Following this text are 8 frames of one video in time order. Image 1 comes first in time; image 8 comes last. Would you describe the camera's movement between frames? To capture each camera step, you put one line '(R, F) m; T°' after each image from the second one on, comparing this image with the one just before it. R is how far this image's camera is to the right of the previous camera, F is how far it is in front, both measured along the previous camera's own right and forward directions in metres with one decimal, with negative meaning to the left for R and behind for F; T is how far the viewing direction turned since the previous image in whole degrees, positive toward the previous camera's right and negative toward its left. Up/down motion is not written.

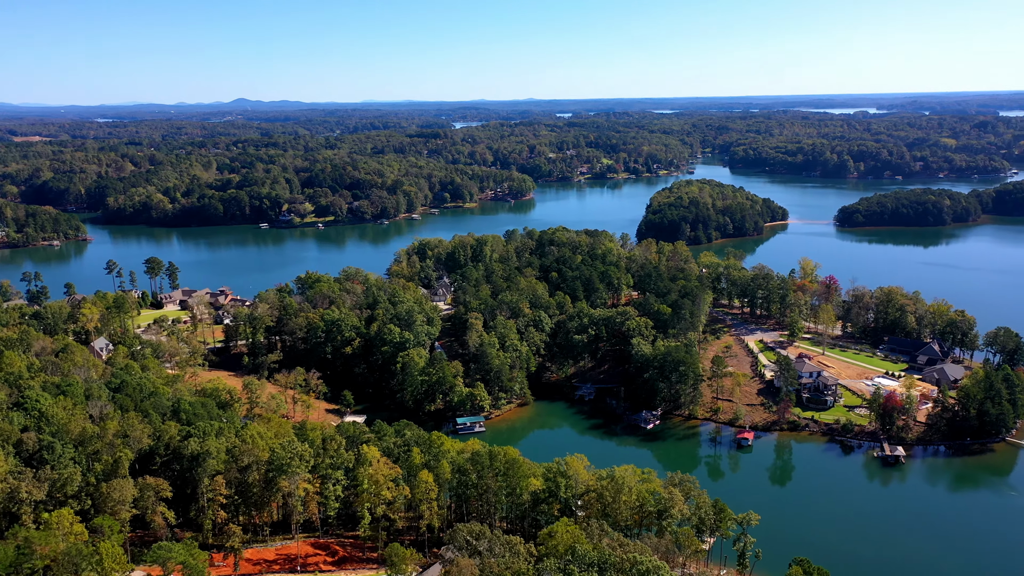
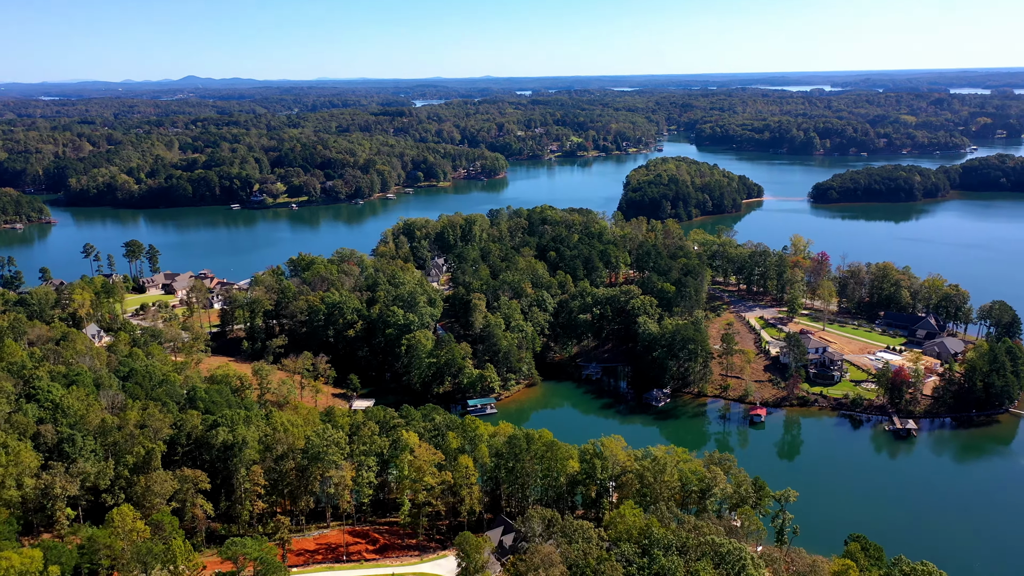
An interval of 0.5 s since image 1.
(-2.7, +0.6) m; +3°
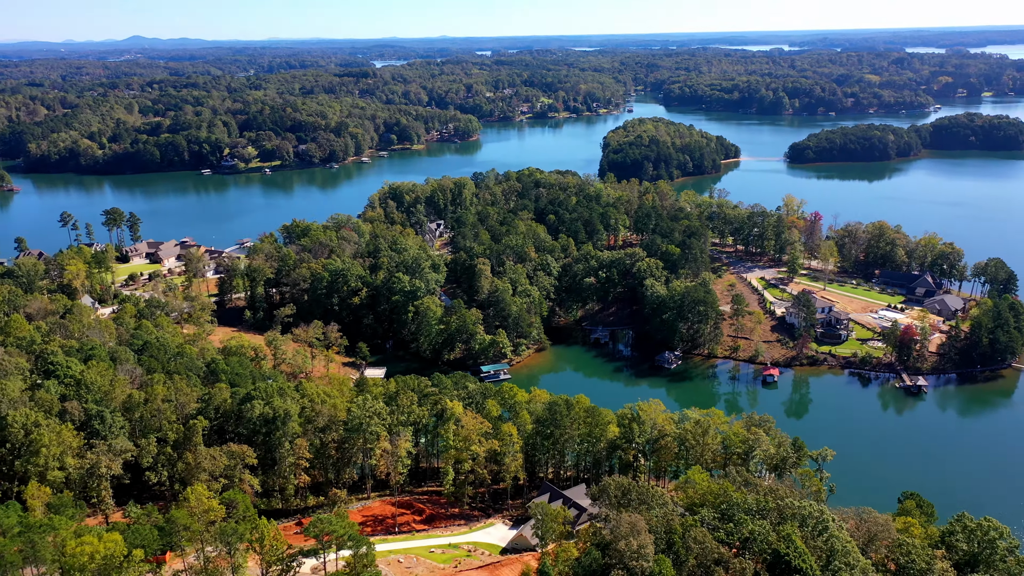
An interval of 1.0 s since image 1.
(-2.8, +0.5) m; +3°
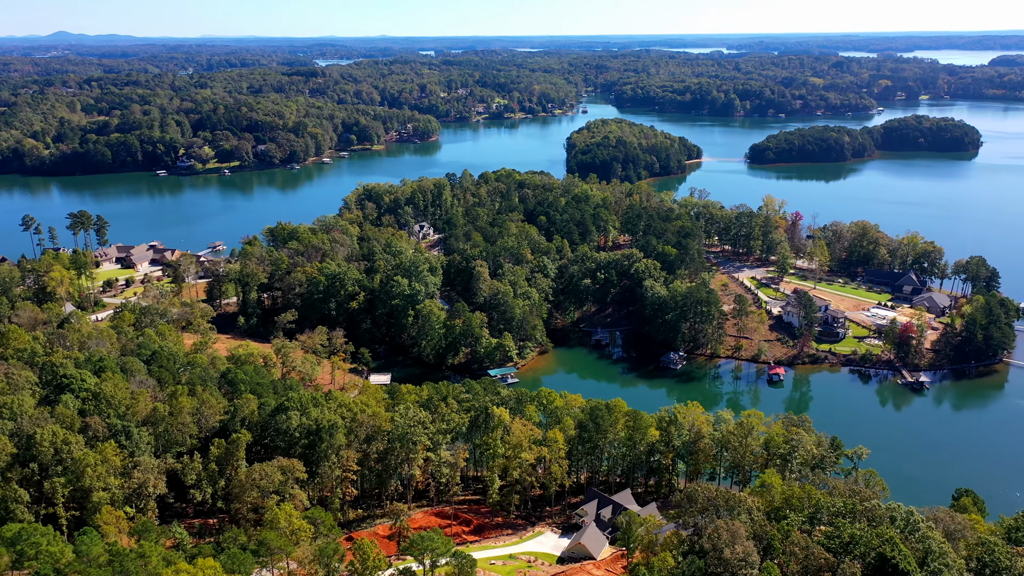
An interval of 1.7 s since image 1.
(-3.4, +0.6) m; +4°
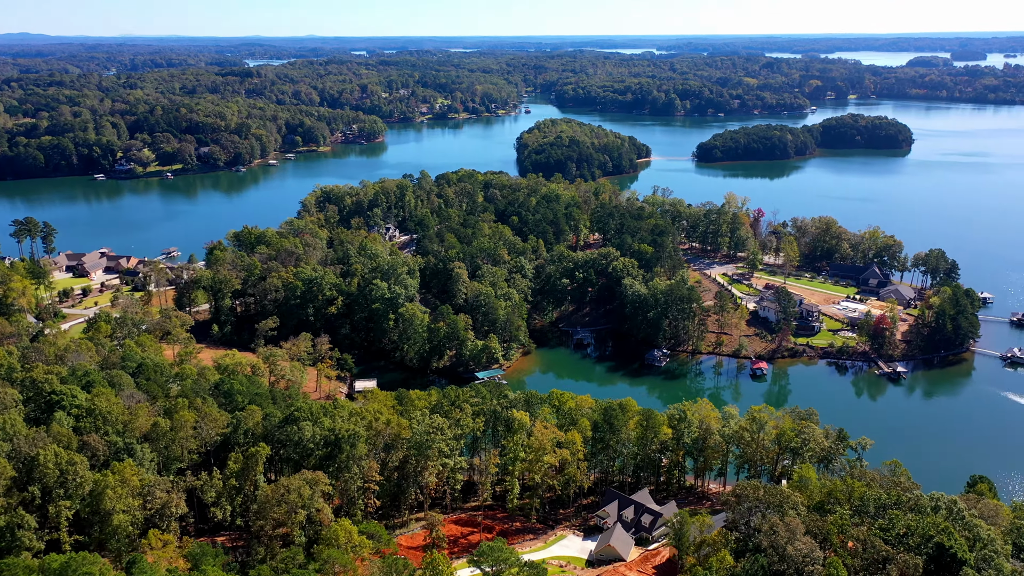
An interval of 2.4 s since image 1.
(-2.6, +0.5) m; +4°
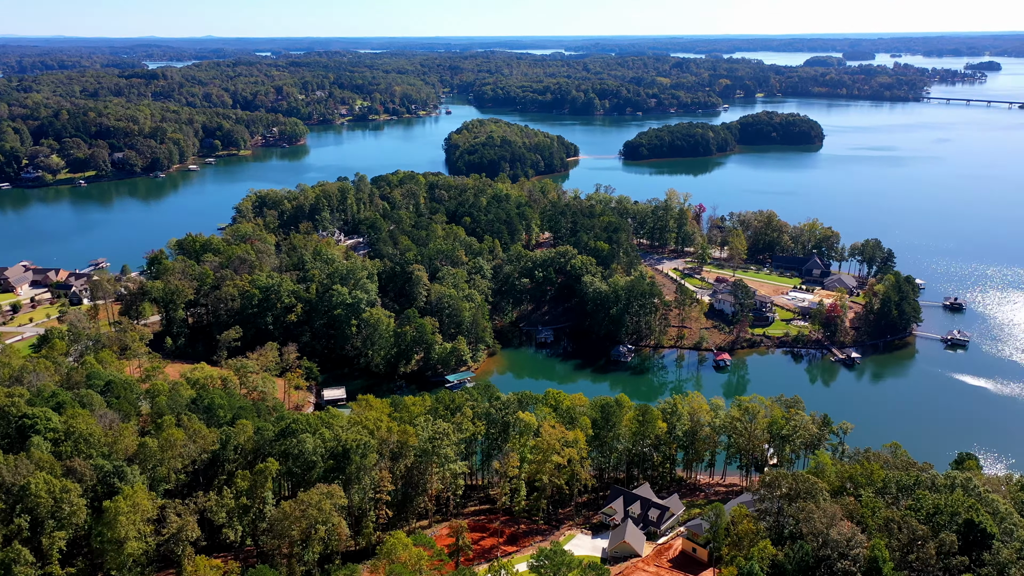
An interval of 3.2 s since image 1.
(-2.8, +0.4) m; +6°
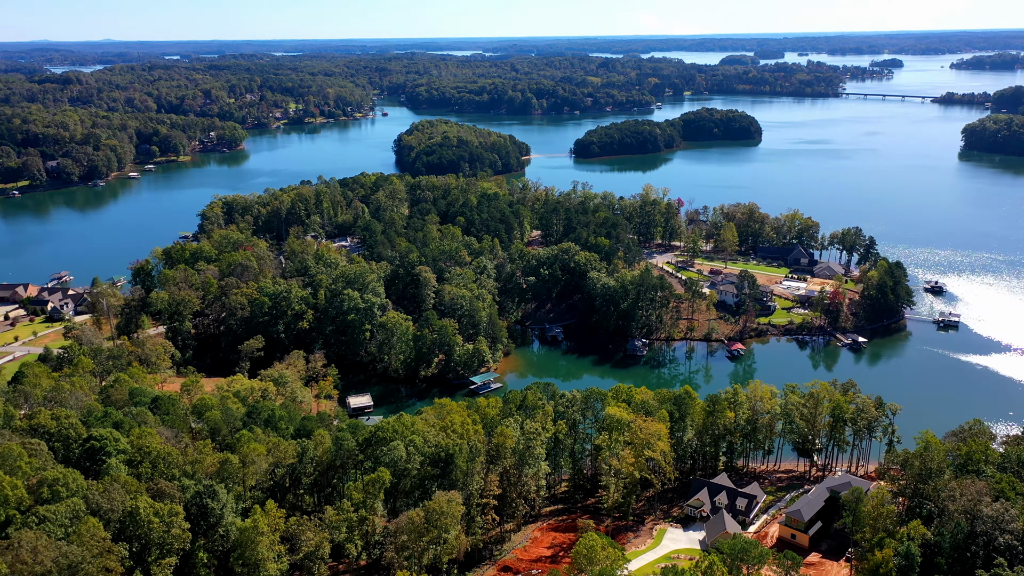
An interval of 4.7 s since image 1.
(-5.1, +0.7) m; +5°
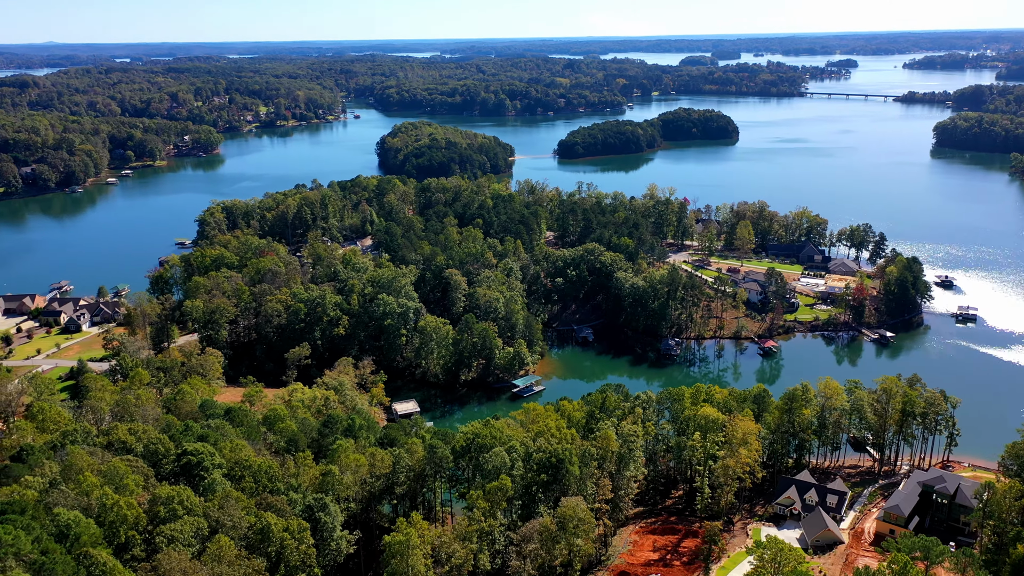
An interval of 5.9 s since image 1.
(-4.2, +0.4) m; +3°
